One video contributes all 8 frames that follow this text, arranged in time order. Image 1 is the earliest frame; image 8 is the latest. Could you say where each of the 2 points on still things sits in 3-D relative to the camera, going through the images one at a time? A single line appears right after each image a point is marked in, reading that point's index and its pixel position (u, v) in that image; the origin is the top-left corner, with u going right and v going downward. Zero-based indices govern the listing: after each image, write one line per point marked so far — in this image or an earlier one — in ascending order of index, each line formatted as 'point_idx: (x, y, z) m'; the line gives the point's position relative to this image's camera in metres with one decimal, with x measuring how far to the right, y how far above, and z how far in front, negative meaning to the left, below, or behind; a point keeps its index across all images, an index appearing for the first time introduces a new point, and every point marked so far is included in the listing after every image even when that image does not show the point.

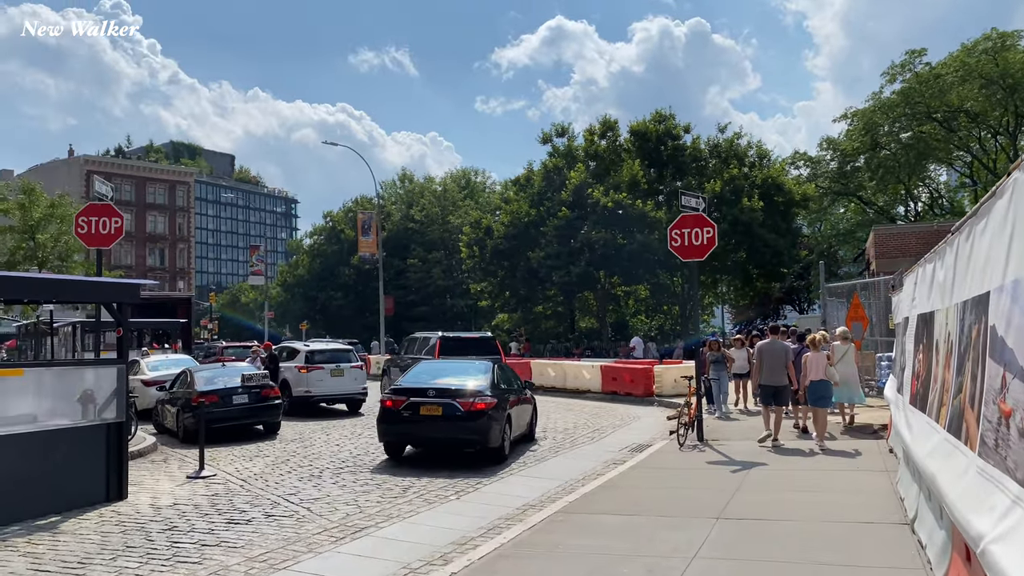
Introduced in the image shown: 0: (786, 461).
0: (+3.4, -2.2, +10.3) m
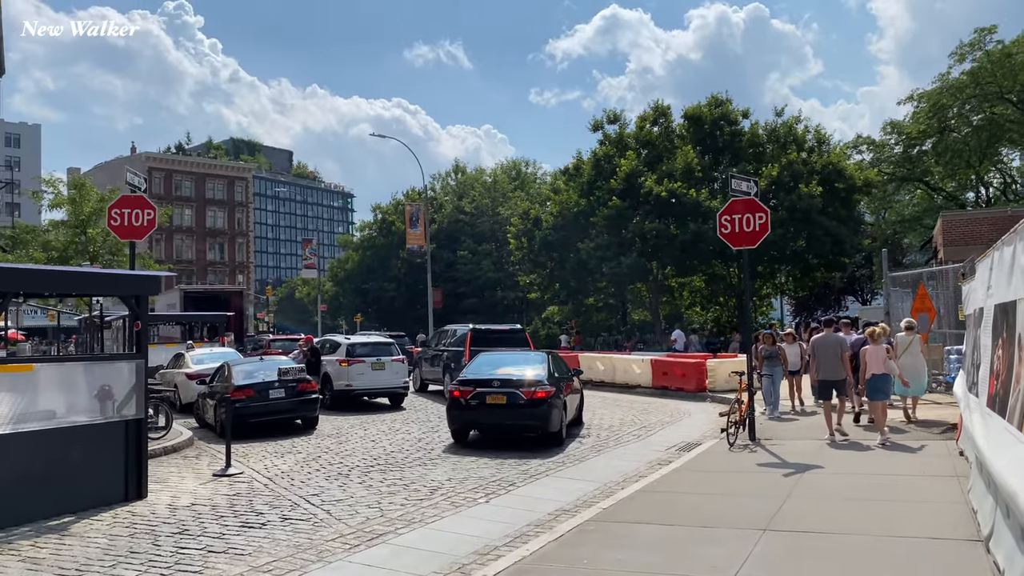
0: (+3.9, -2.0, +9.5) m
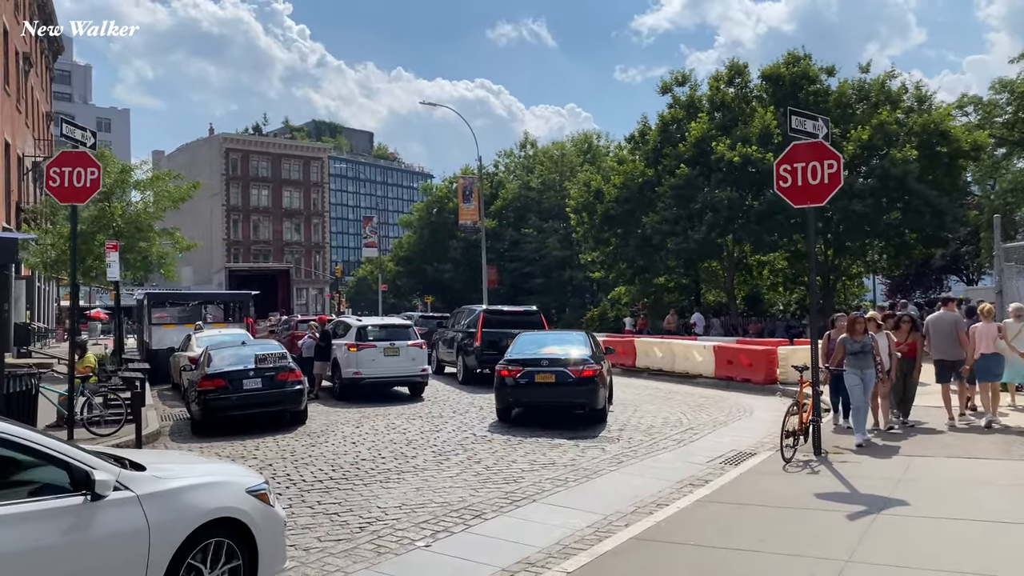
0: (+3.6, -1.8, +6.9) m
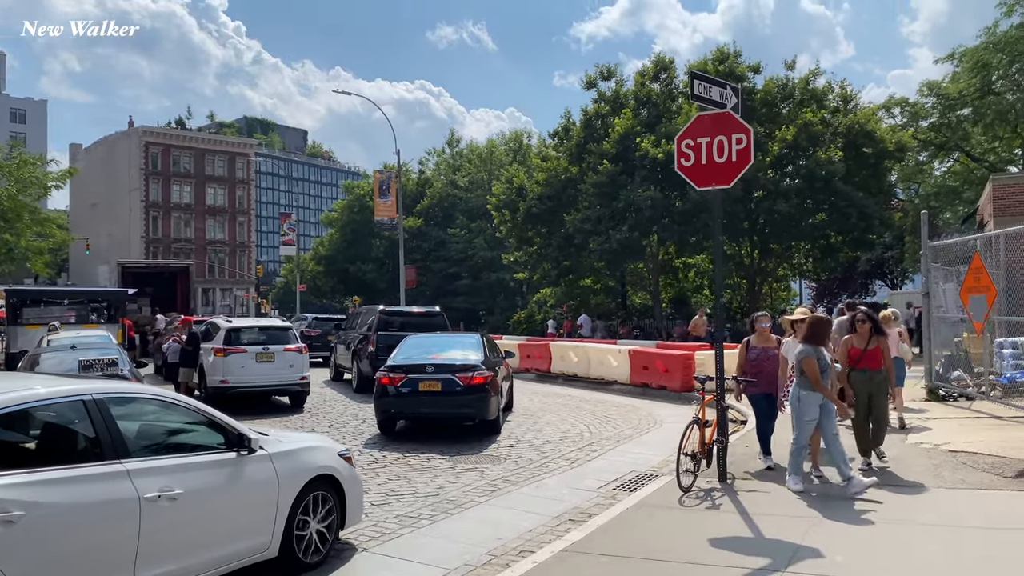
0: (+2.3, -1.7, +5.5) m
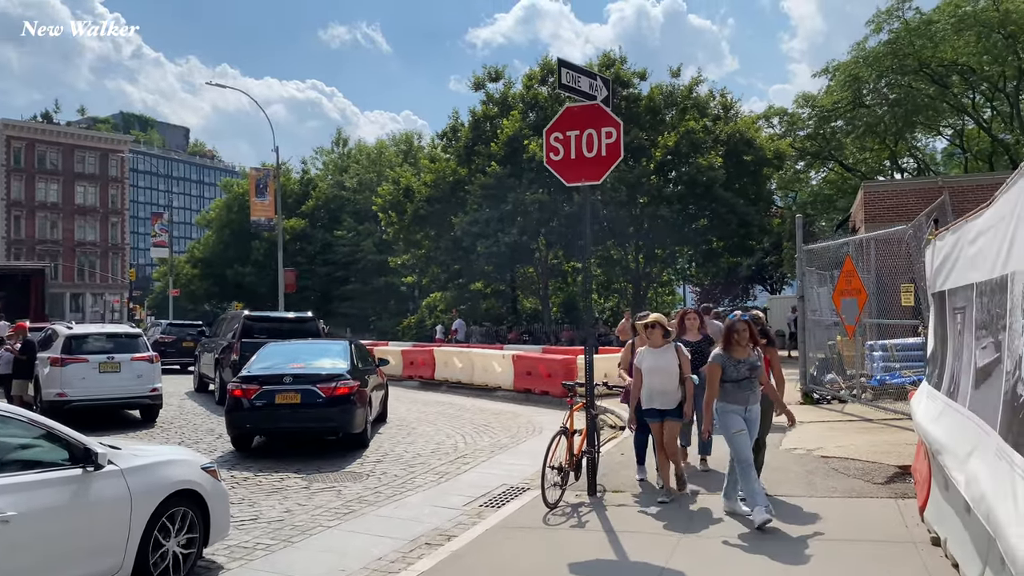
0: (+1.4, -1.7, +5.1) m
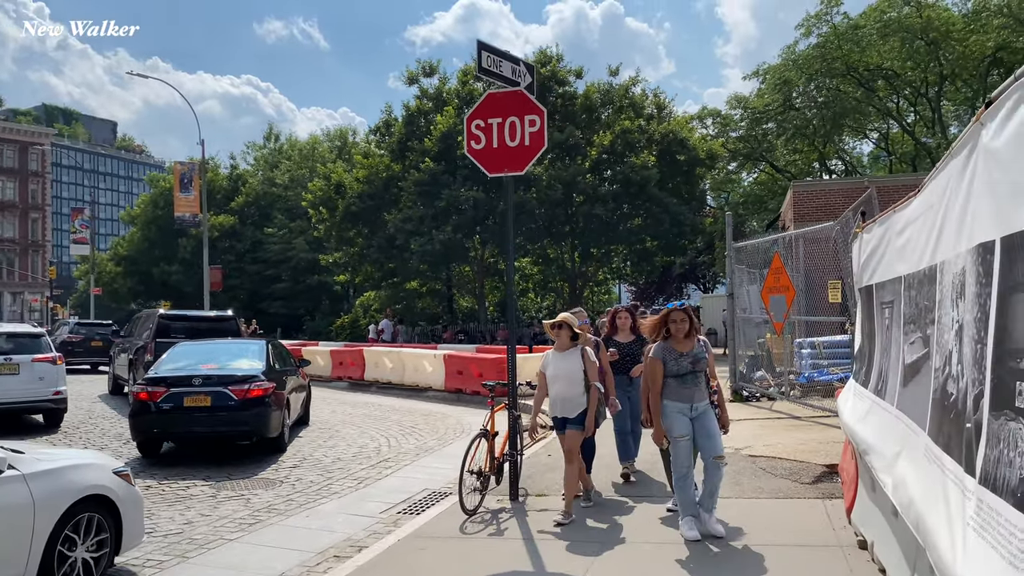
0: (+0.8, -1.7, +4.8) m
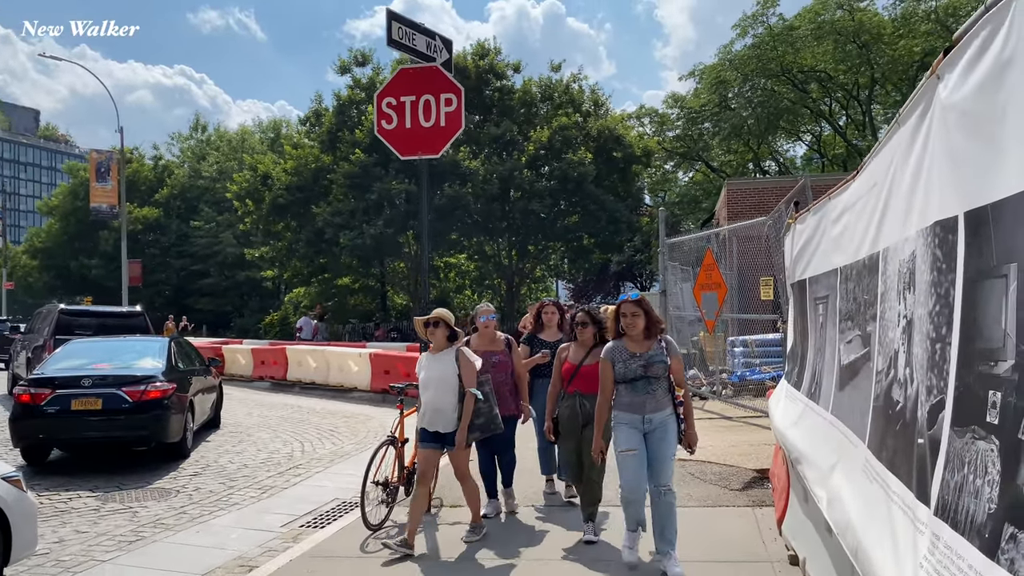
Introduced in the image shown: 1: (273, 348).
0: (+0.3, -1.6, +4.4) m
1: (-5.6, -1.4, +19.3) m
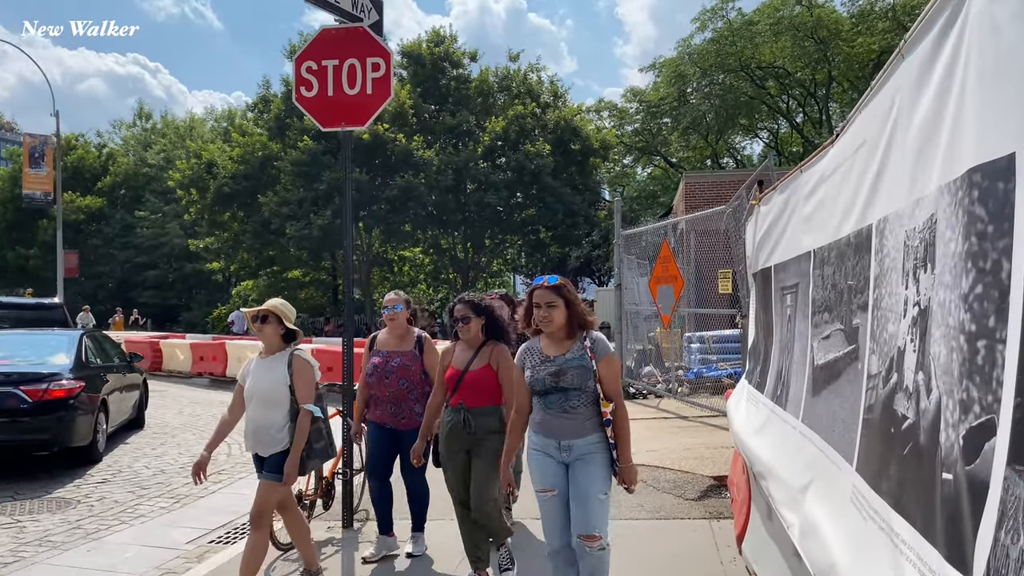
0: (-0.1, -1.6, +3.7) m
1: (-6.7, -1.2, +18.4) m
